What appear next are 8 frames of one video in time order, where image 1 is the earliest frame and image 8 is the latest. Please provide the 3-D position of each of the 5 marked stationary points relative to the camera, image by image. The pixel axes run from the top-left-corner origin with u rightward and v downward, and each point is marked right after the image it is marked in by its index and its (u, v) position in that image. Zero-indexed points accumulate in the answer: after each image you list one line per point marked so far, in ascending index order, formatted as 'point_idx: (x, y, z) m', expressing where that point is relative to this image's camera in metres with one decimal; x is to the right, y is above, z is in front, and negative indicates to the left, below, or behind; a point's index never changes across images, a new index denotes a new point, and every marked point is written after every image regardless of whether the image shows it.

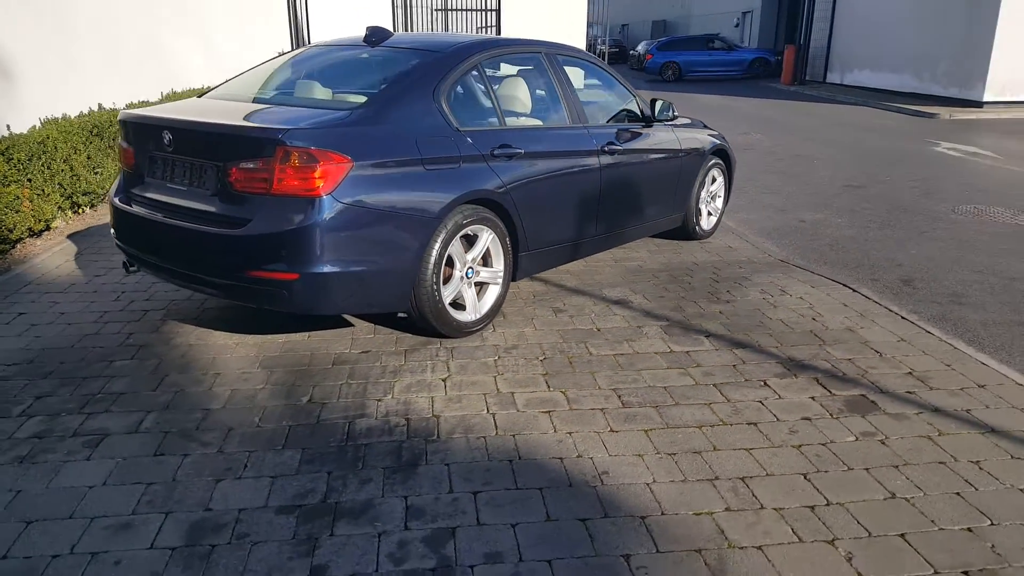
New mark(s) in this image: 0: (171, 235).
0: (-2.0, +0.3, +4.4) m
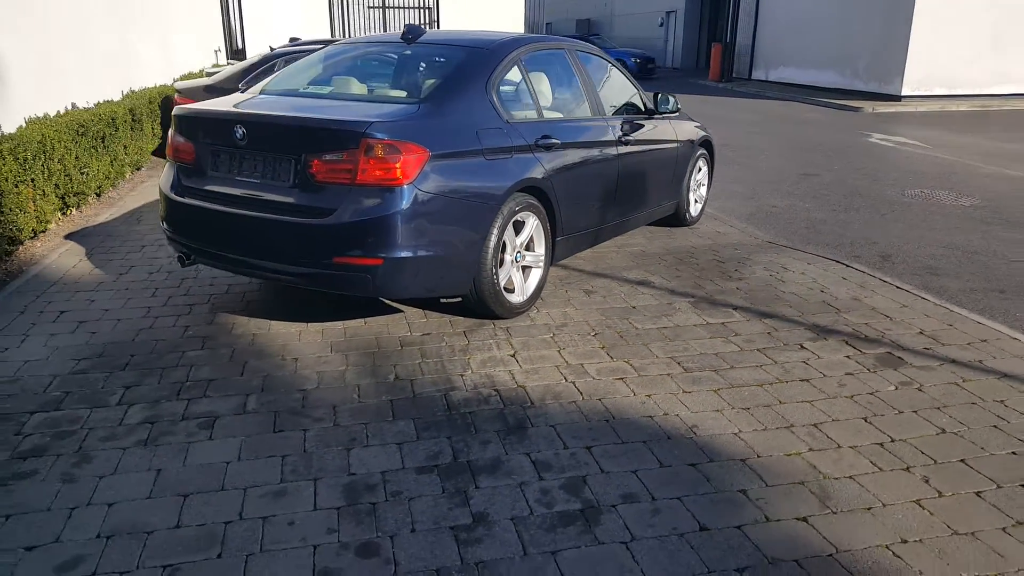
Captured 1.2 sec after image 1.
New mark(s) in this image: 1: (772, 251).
0: (-1.6, +0.4, +4.5) m
1: (+2.5, +0.4, +7.1) m
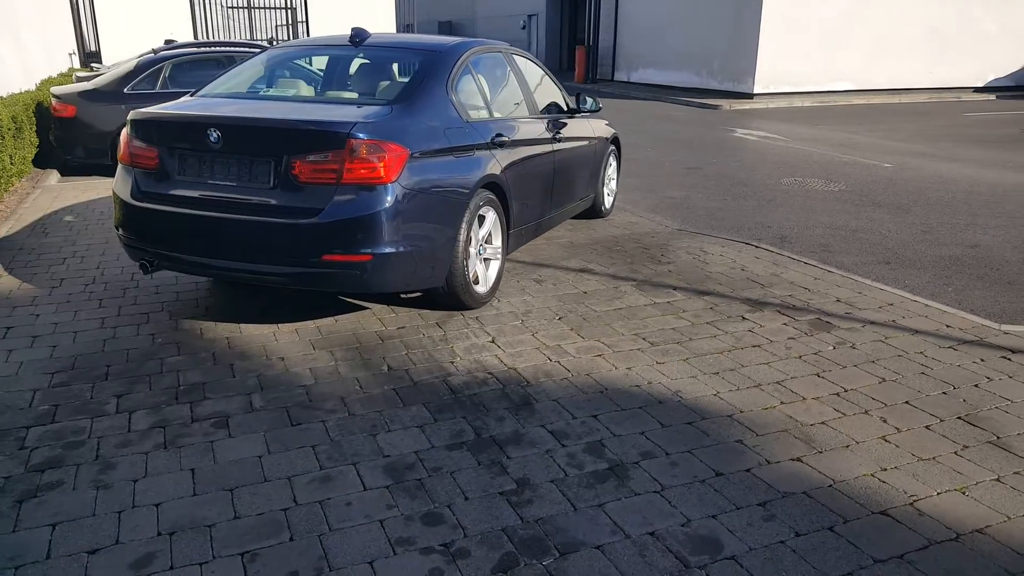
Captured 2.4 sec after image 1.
0: (-1.8, +0.4, +4.5) m
1: (+1.8, +0.5, +7.8) m
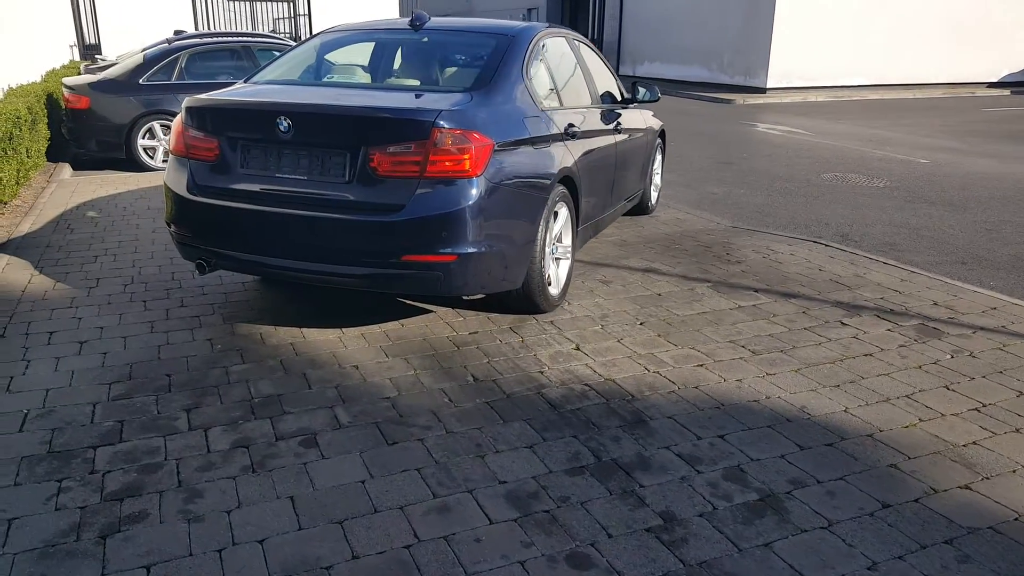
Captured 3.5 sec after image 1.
0: (-1.3, +0.3, +4.1) m
1: (+2.3, +0.5, +7.5) m
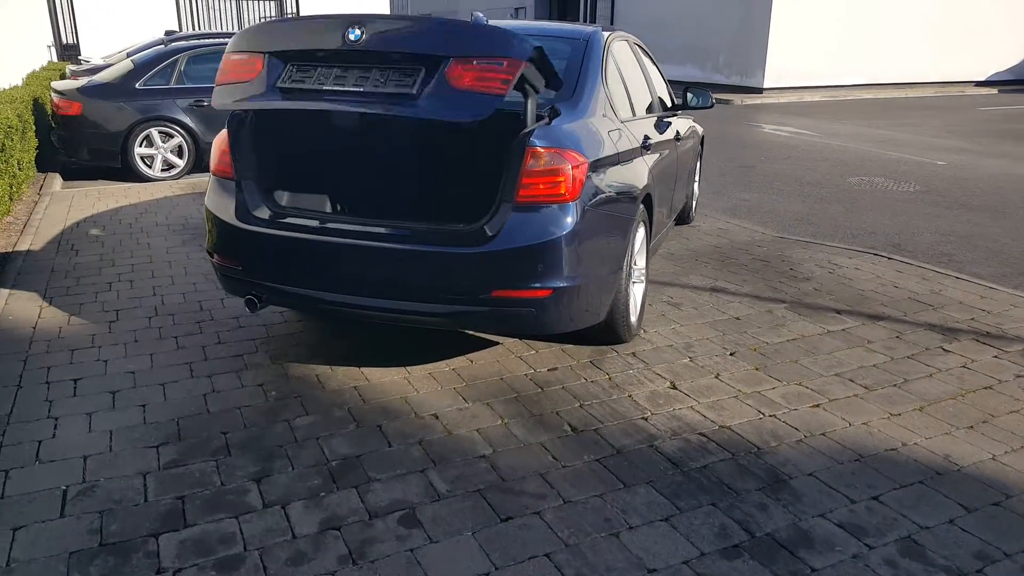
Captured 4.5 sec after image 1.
0: (-0.8, +0.2, +3.6) m
1: (+2.7, +0.4, +7.1) m
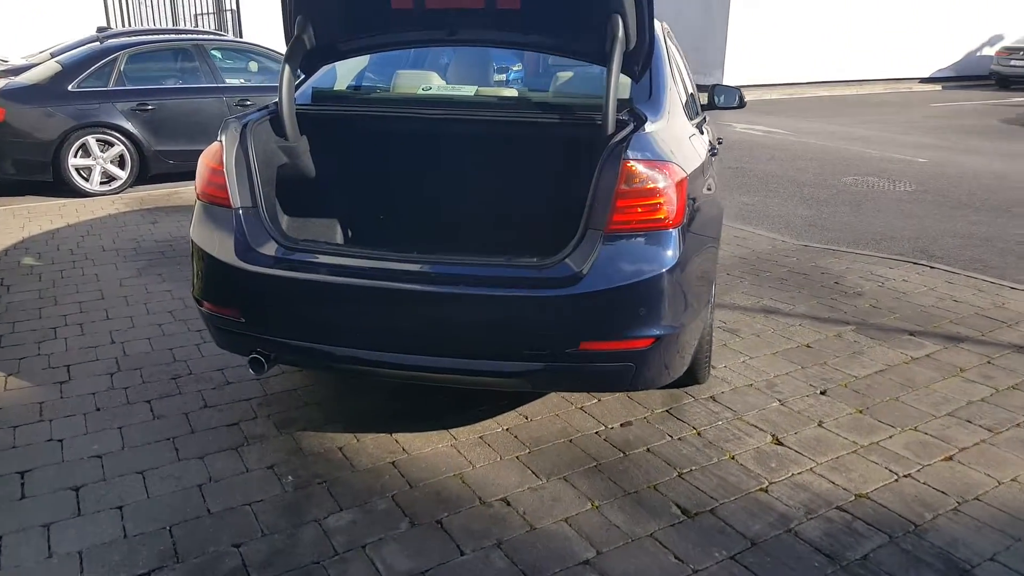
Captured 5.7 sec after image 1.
0: (-0.4, -0.1, +2.9) m
1: (+2.8, +0.3, +6.6) m
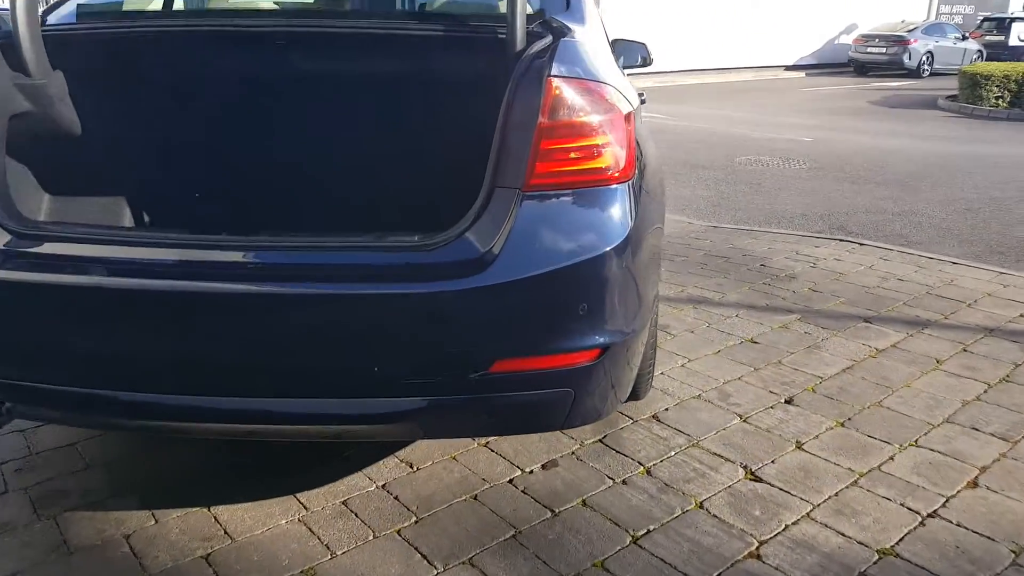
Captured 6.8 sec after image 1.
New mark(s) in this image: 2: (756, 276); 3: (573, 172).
0: (-0.8, -0.1, +1.7) m
1: (+1.8, +0.4, +5.9) m
2: (+1.6, +0.1, +4.7) m
3: (+0.1, +0.3, +1.8) m
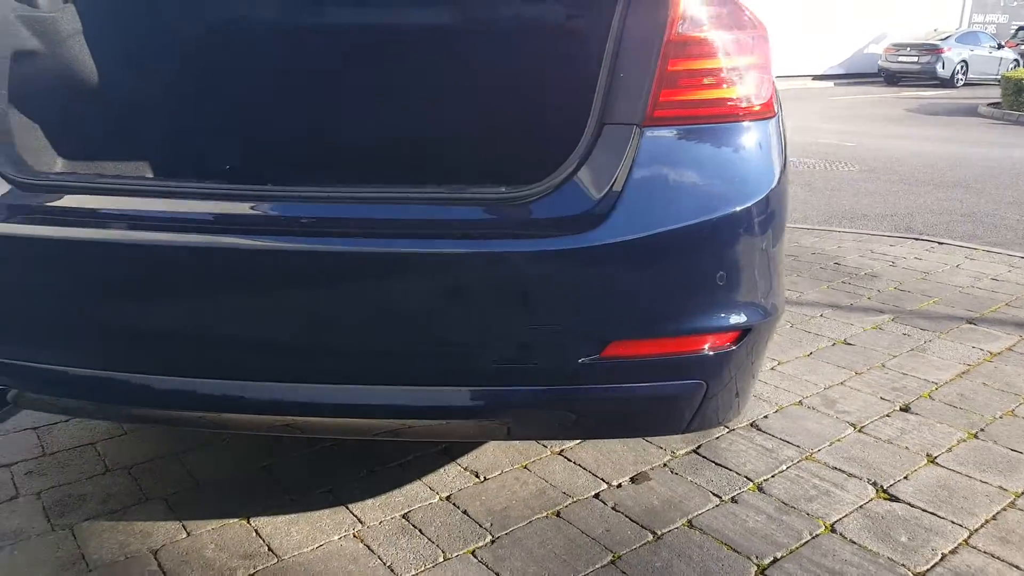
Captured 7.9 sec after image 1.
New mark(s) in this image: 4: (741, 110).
0: (-0.5, 0.0, +1.4) m
1: (+2.2, +0.4, +5.5) m
2: (+1.9, +0.1, +4.3) m
3: (+0.4, +0.4, +1.5) m
4: (+0.5, +0.4, +1.6) m
